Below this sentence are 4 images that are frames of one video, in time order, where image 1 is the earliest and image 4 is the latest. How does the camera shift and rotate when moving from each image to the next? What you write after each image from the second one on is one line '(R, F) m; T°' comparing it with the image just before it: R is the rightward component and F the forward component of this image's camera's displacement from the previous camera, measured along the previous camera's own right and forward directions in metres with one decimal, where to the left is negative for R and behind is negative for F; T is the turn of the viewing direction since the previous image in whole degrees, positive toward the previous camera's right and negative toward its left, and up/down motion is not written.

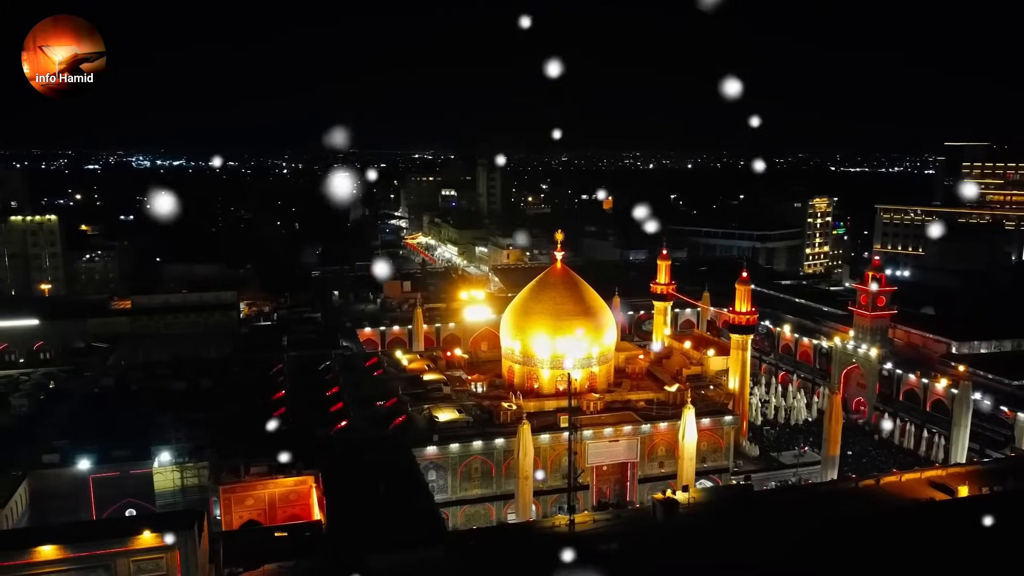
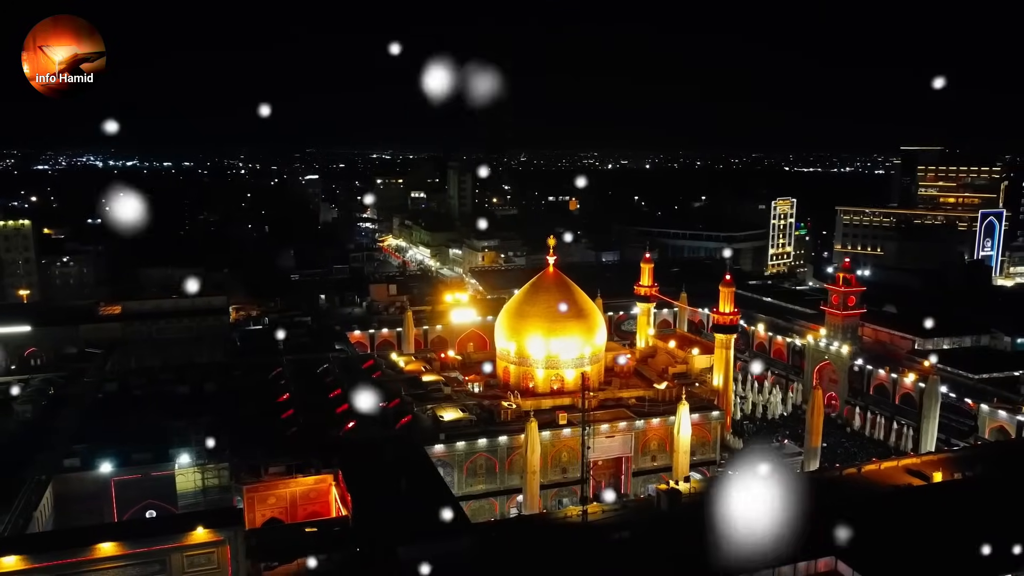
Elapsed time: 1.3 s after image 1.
(-0.9, -0.7) m; +3°
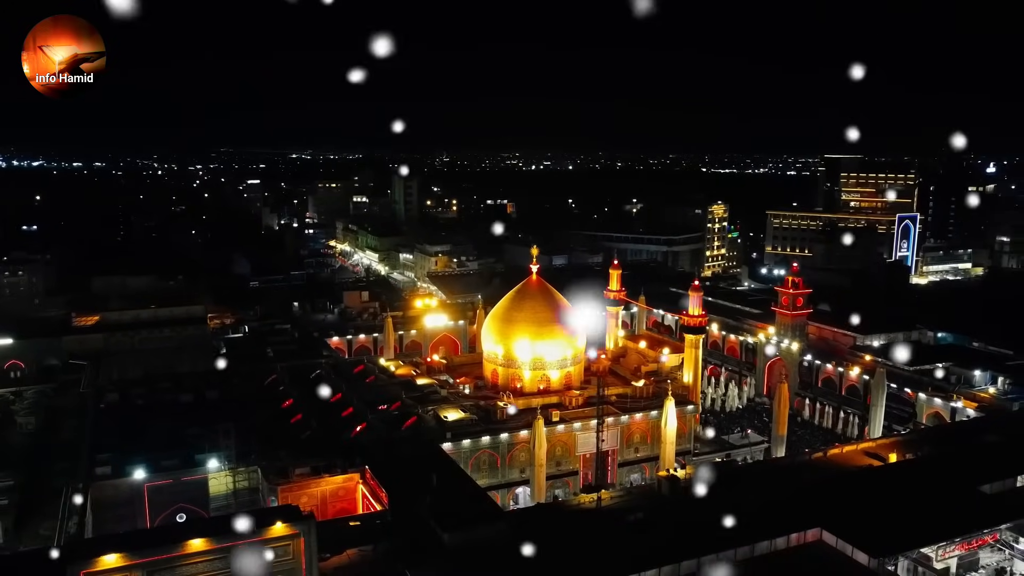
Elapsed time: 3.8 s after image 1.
(-1.7, -1.2) m; +5°
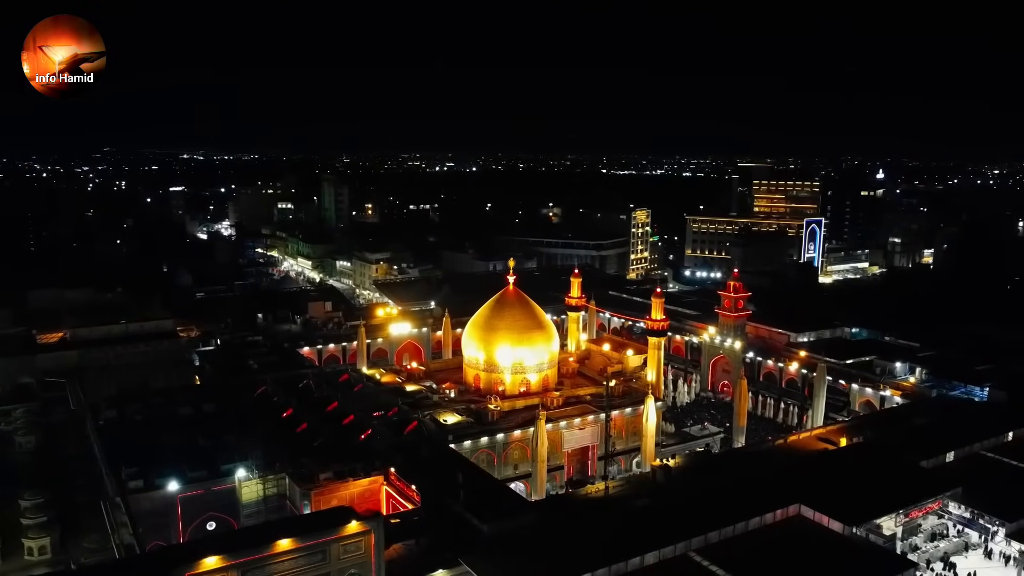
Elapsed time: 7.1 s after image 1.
(-2.2, -1.3) m; +7°
